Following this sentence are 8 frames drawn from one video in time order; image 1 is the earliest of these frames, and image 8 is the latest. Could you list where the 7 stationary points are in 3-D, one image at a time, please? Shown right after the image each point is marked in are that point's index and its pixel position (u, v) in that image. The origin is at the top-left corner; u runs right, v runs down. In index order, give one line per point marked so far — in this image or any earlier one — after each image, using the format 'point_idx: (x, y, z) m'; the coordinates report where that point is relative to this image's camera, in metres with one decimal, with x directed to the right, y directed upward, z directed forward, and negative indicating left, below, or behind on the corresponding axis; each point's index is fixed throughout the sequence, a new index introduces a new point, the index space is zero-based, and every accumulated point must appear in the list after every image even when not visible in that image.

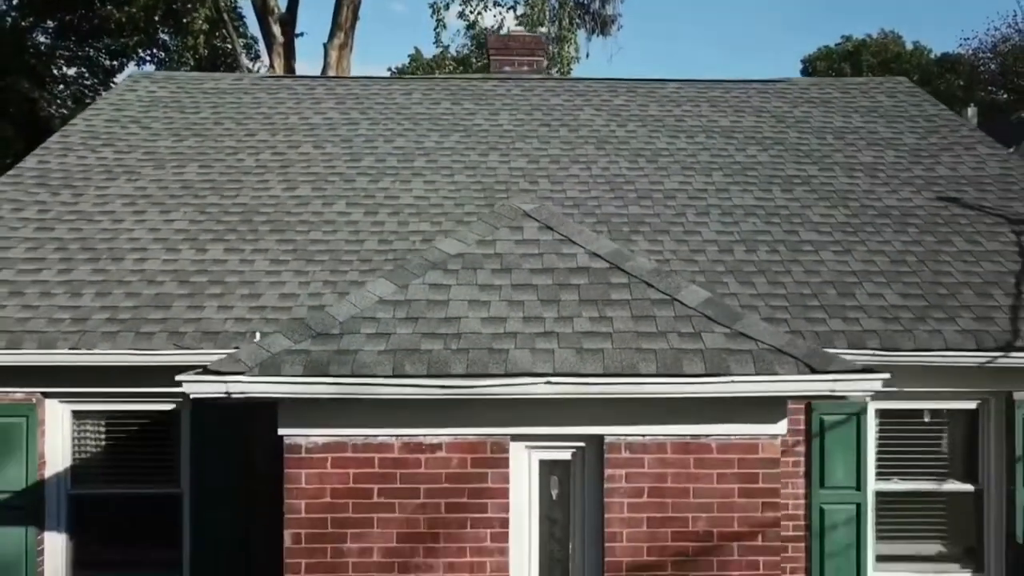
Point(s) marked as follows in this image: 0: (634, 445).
0: (+0.8, -1.0, +4.3) m
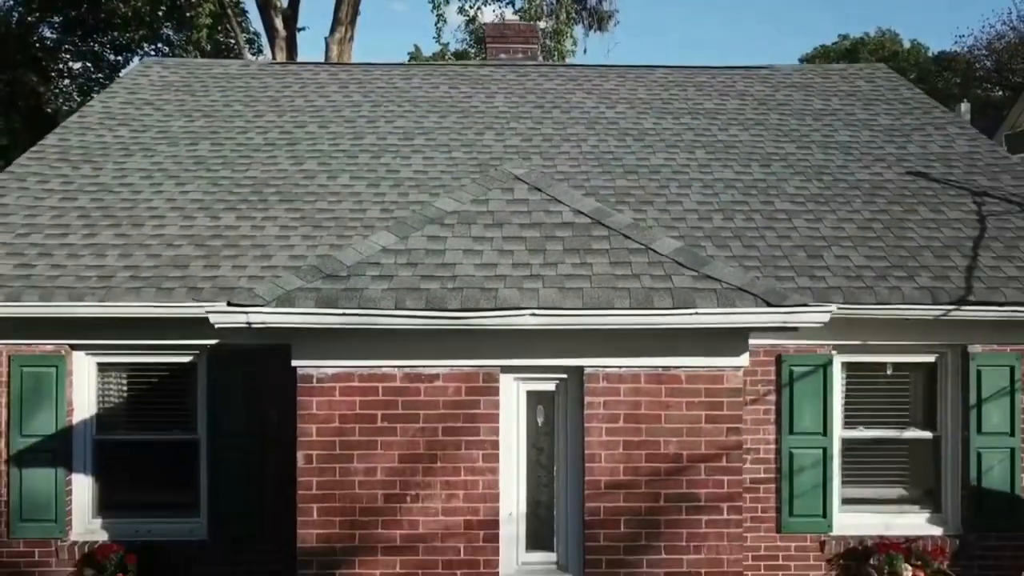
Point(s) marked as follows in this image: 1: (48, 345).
0: (+0.7, -0.6, +4.8) m
1: (-4.2, -0.5, +6.5) m
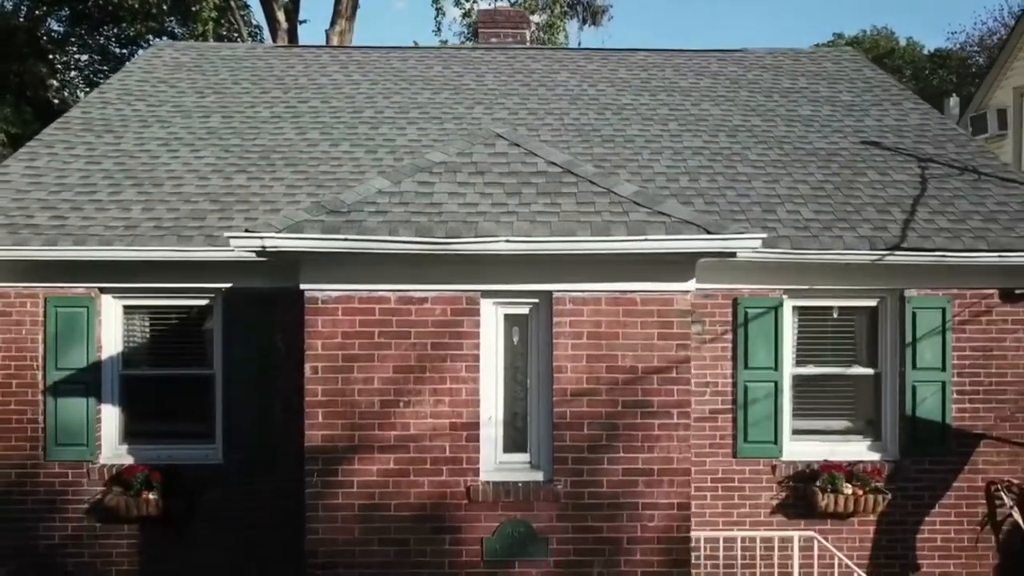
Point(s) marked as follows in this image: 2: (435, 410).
0: (+0.5, -0.1, +5.6) m
1: (-4.4, 0.0, +7.2) m
2: (-0.6, -1.0, +5.6) m
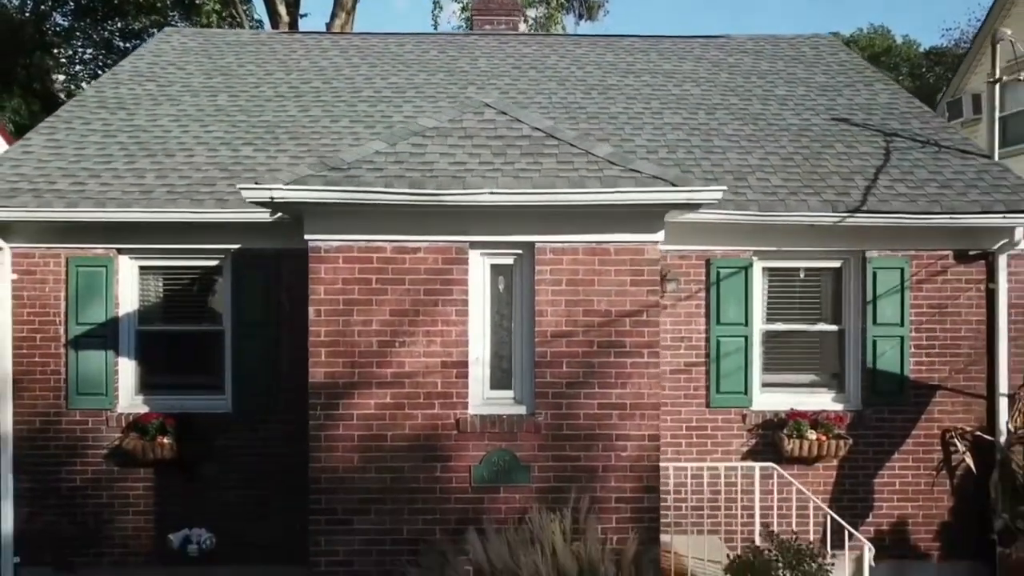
0: (+0.4, +0.3, +6.2) m
1: (-4.5, +0.4, +7.8) m
2: (-0.7, -0.5, +6.2) m
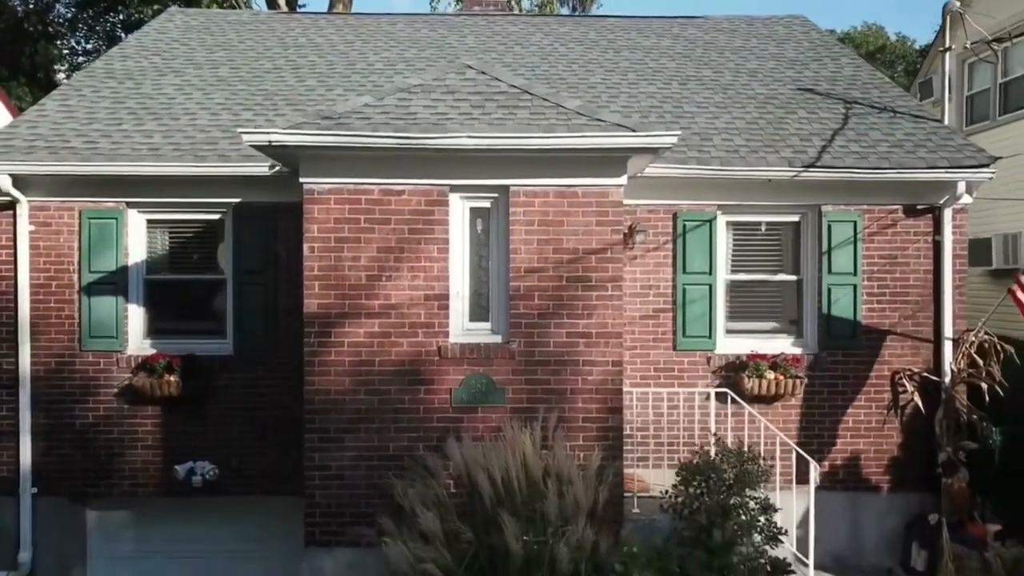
0: (+0.2, +0.9, +6.8) m
1: (-4.8, +1.0, +8.4) m
2: (-1.0, +0.1, +6.8) m
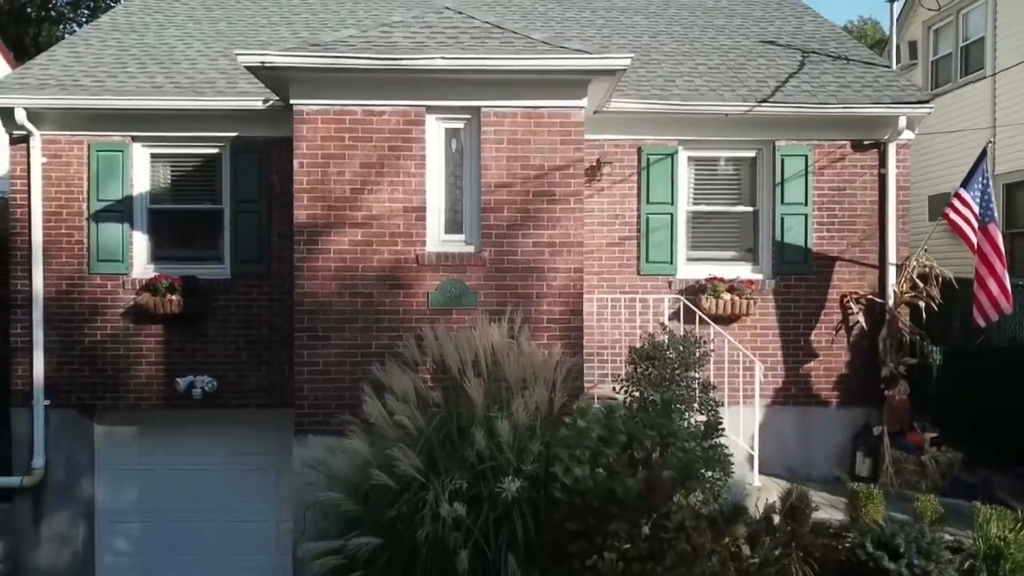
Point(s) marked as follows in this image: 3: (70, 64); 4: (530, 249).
0: (-0.1, +1.8, +7.5) m
1: (-5.1, +1.9, +9.1) m
2: (-1.3, +1.0, +7.5) m
3: (-6.0, +3.0, +9.6) m
4: (+0.2, +0.4, +7.5) m
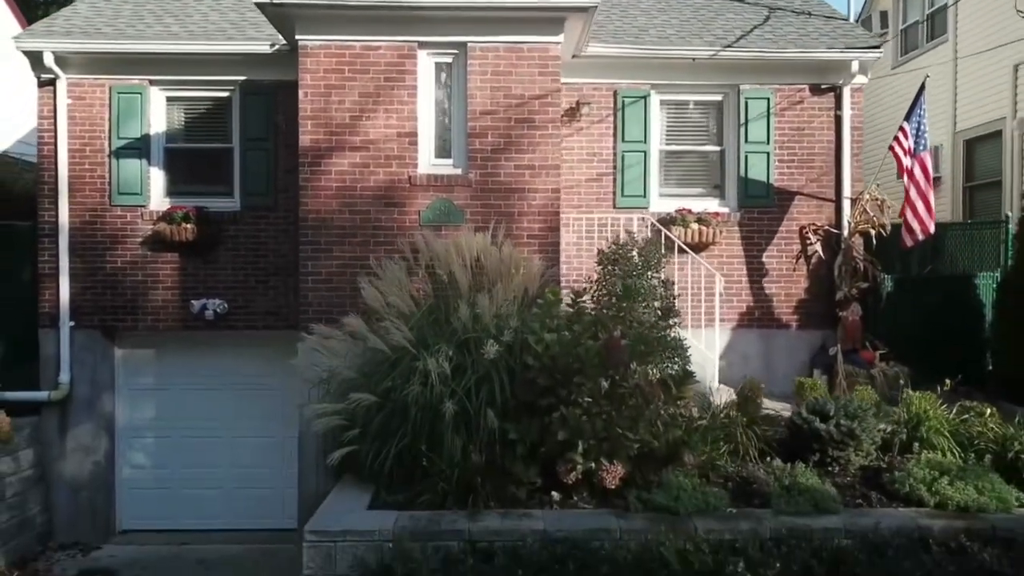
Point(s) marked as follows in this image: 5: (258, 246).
0: (-0.3, +2.8, +8.3) m
1: (-5.3, +2.9, +9.9) m
2: (-1.5, +1.9, +8.3) m
3: (-6.2, +4.0, +10.4) m
4: (0.0, +1.4, +8.3) m
5: (-3.6, +0.6, +10.0) m
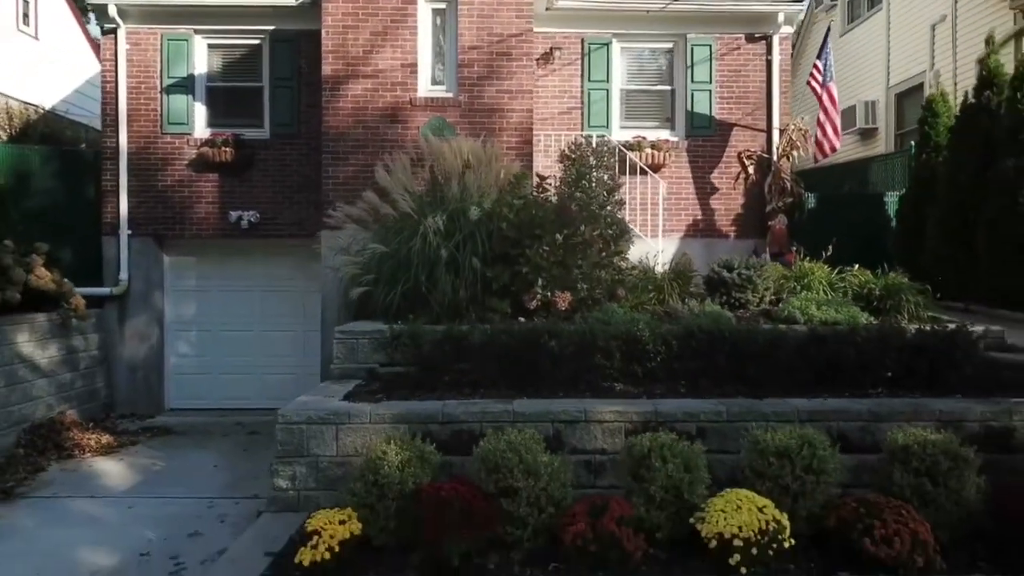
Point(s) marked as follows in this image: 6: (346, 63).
0: (-0.6, +4.2, +10.3) m
1: (-5.5, +4.3, +11.9) m
2: (-1.7, +3.4, +10.3) m
3: (-6.4, +5.4, +12.4) m
4: (-0.3, +2.8, +10.3) m
5: (-3.8, +2.0, +11.9) m
6: (-2.4, +3.3, +10.3) m
